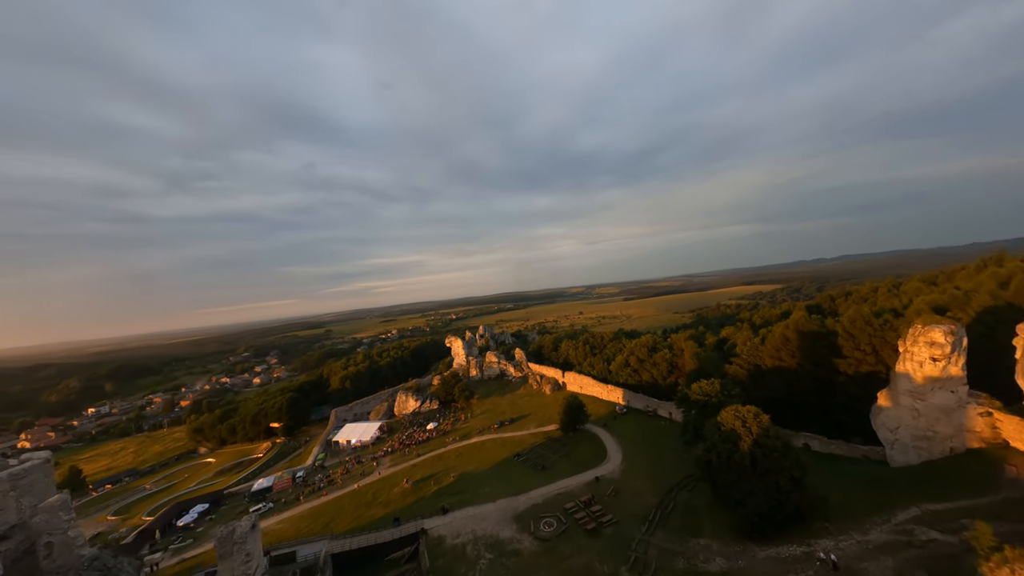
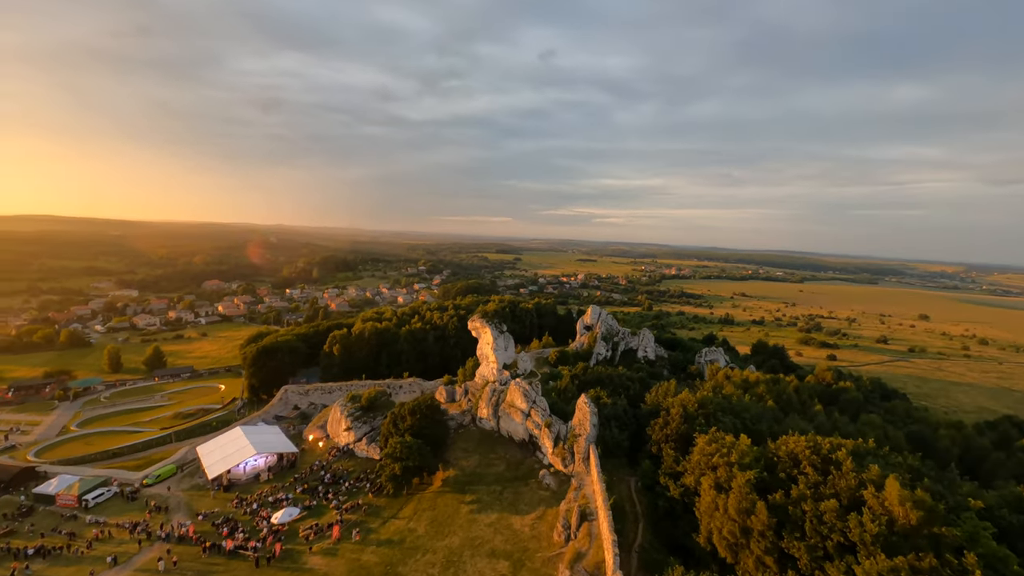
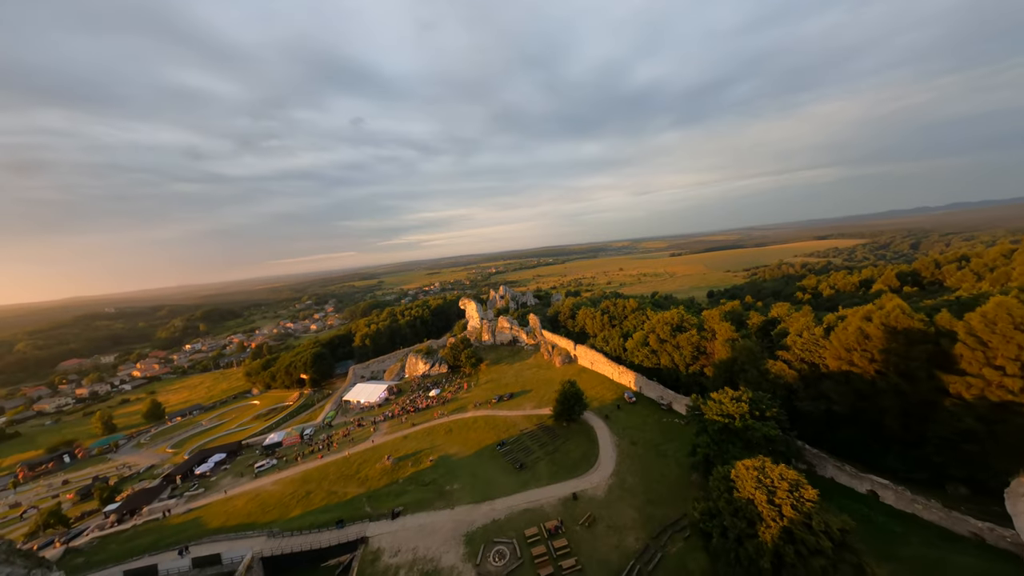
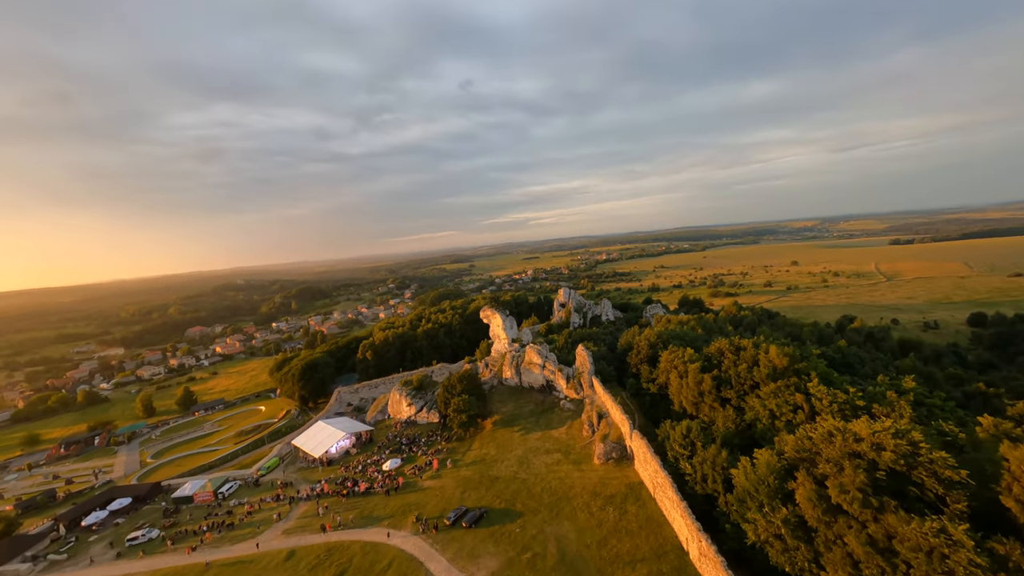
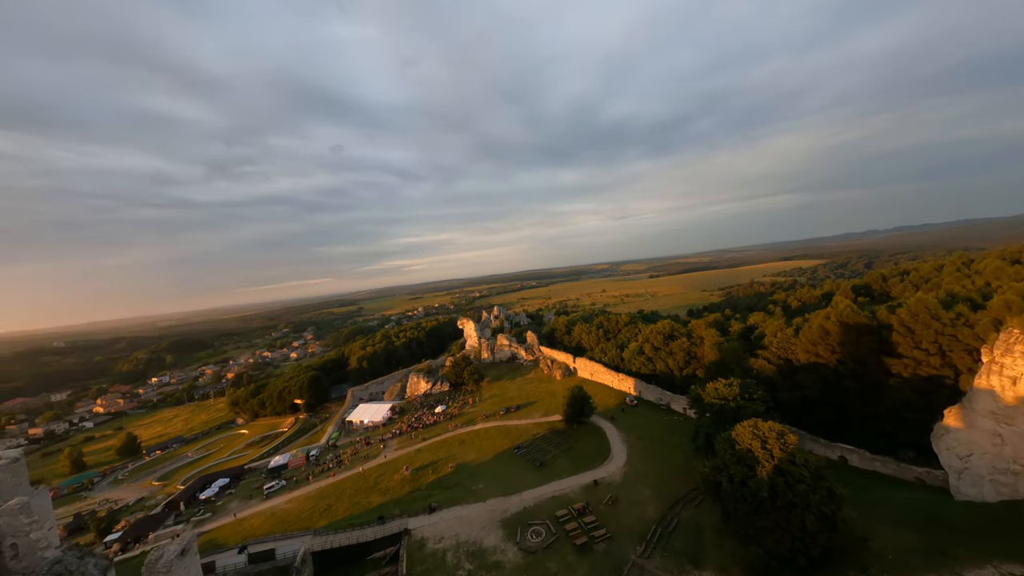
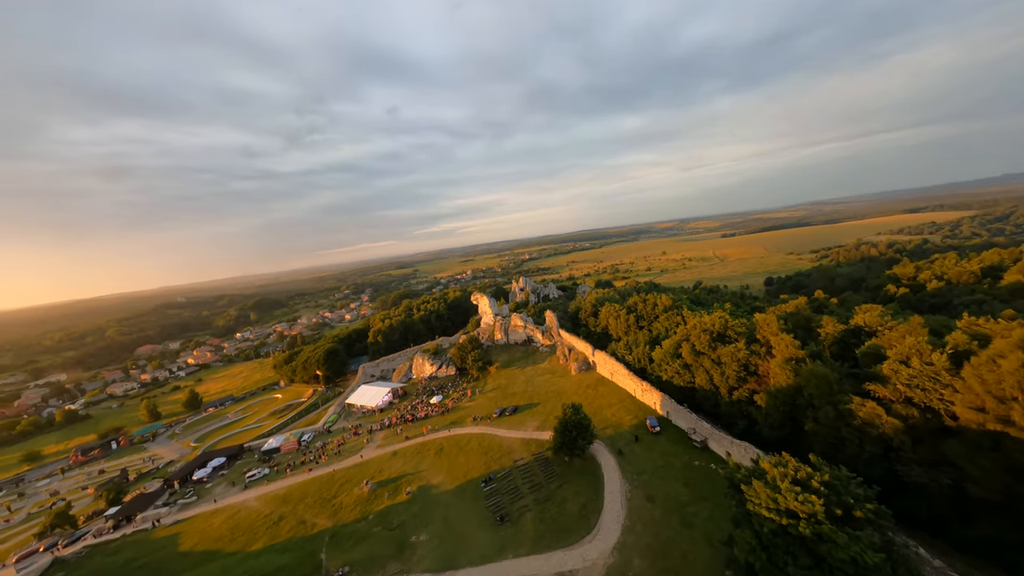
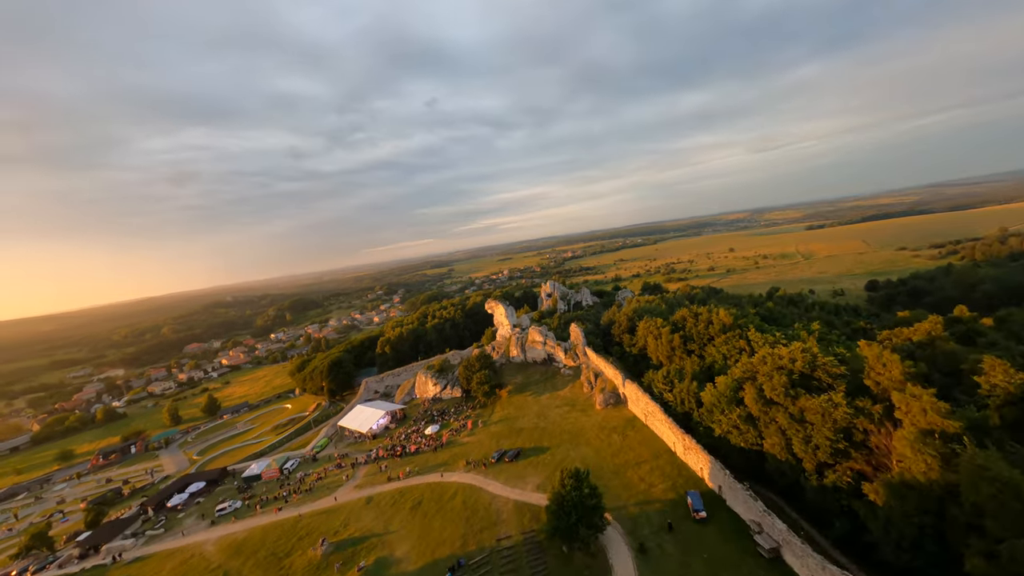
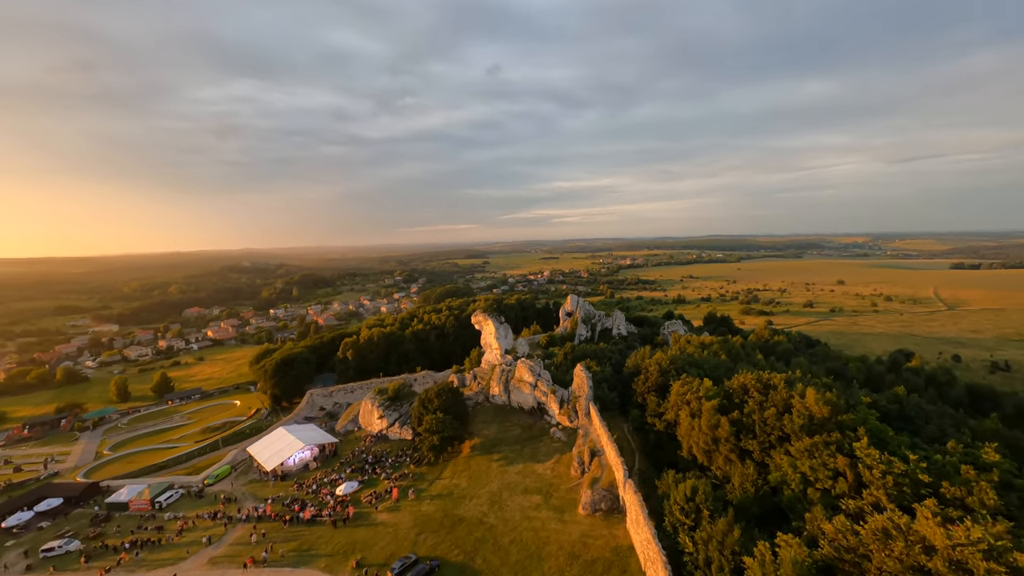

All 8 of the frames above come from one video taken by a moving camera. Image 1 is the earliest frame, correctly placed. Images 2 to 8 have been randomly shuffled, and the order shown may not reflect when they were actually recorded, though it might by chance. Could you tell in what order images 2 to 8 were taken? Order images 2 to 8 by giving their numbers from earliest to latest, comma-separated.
5, 3, 6, 7, 4, 8, 2
